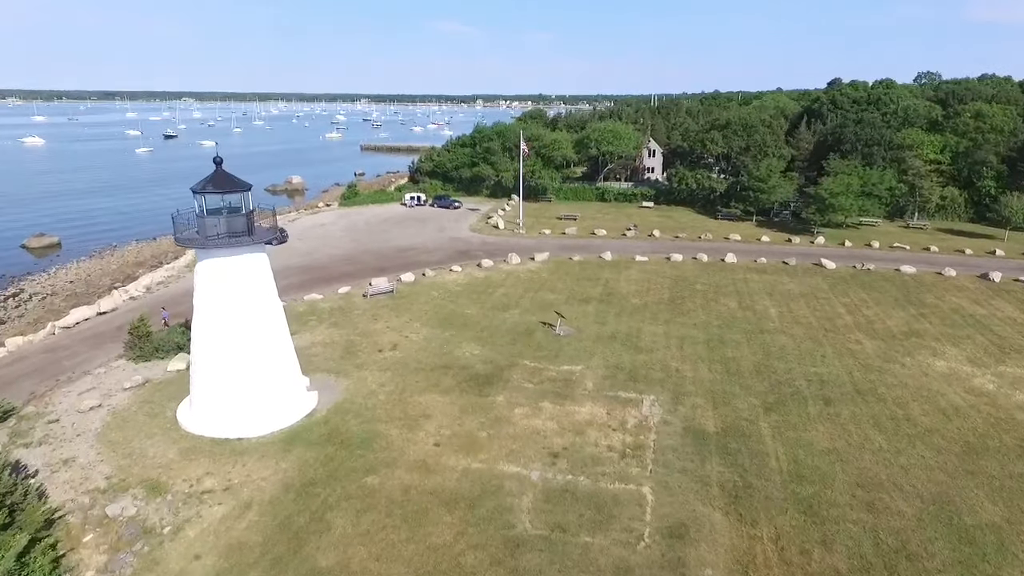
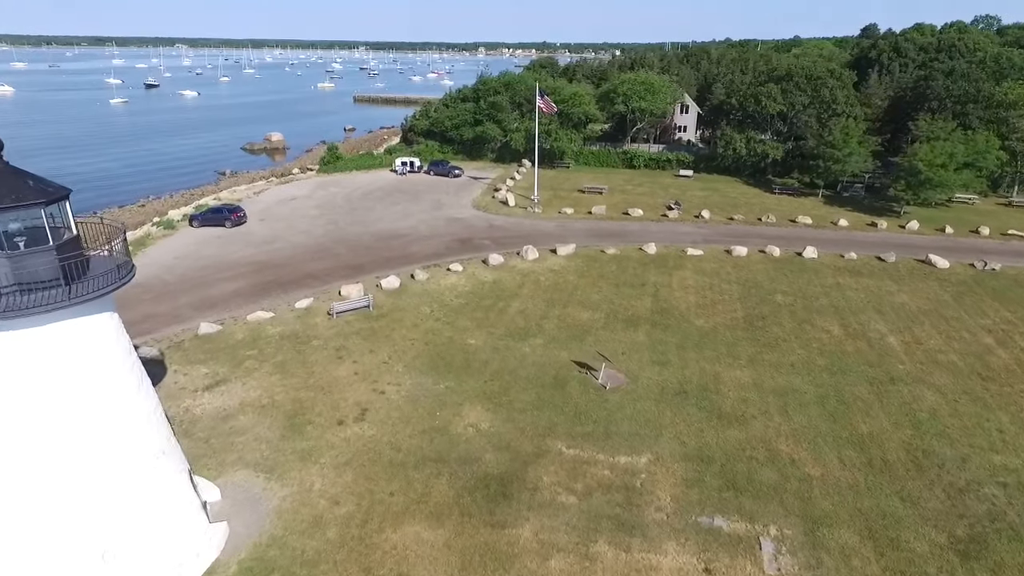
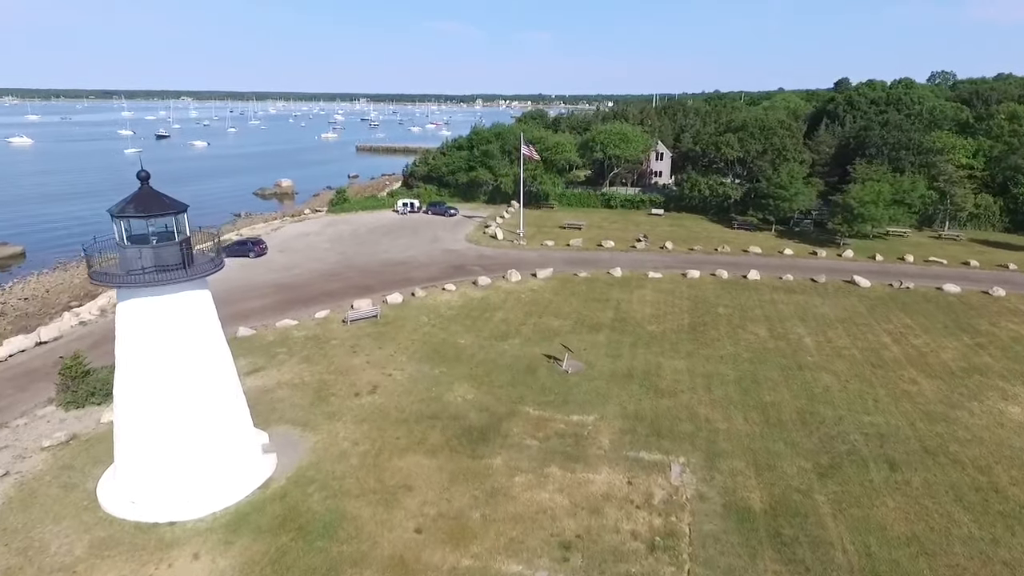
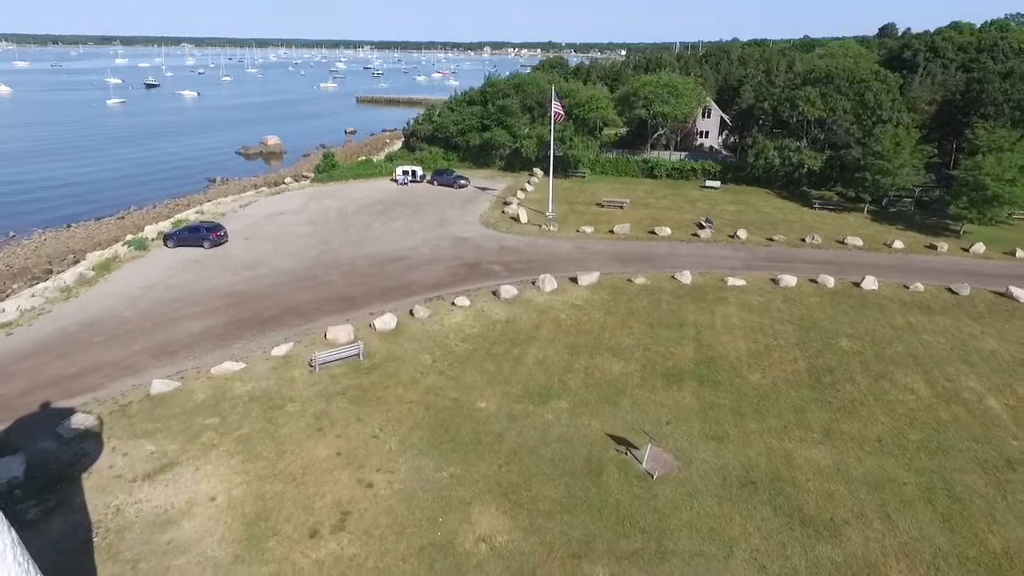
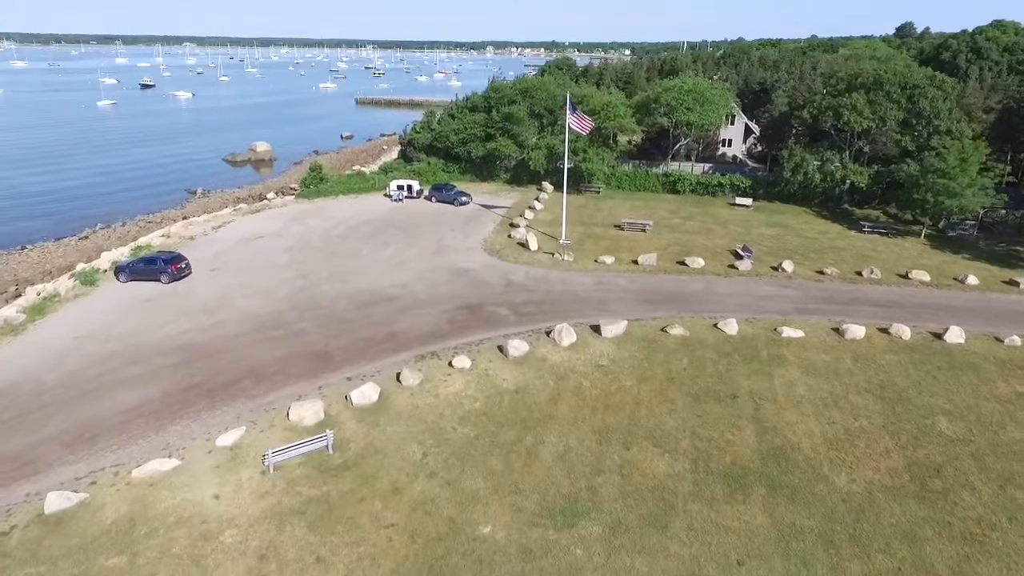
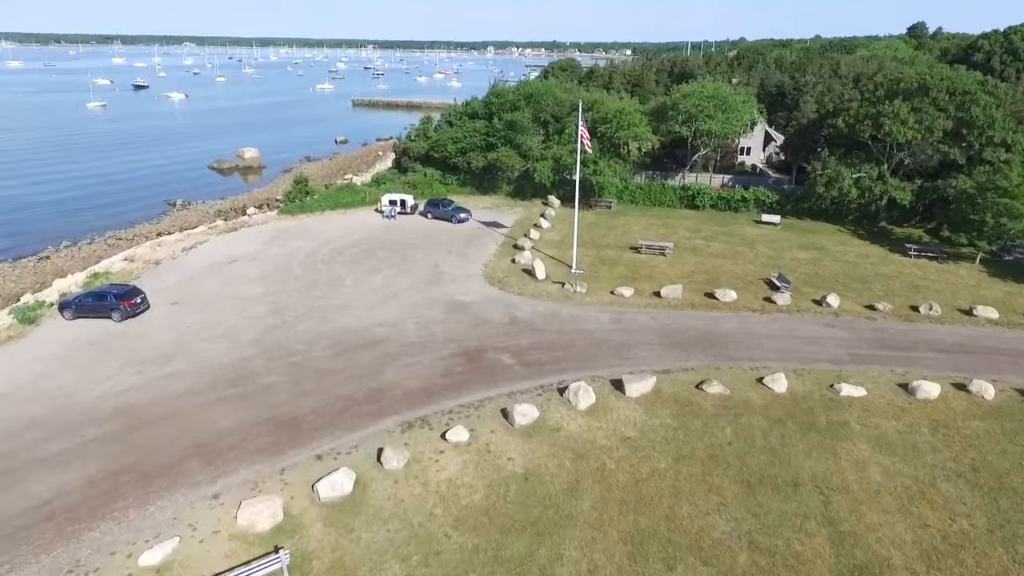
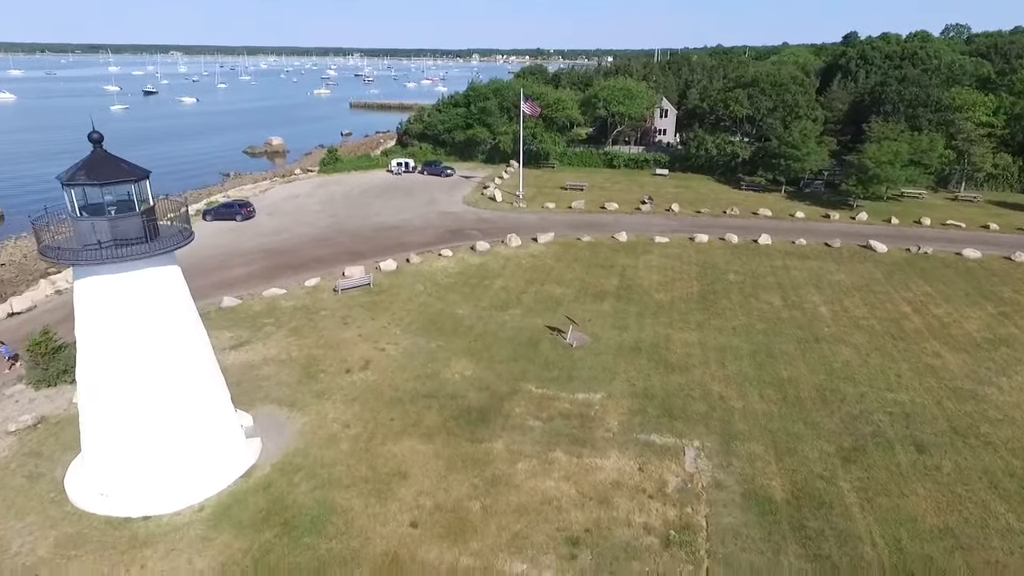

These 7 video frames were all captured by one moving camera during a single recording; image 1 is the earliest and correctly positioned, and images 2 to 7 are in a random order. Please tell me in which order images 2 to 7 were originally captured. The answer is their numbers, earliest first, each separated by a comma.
3, 7, 2, 4, 5, 6
